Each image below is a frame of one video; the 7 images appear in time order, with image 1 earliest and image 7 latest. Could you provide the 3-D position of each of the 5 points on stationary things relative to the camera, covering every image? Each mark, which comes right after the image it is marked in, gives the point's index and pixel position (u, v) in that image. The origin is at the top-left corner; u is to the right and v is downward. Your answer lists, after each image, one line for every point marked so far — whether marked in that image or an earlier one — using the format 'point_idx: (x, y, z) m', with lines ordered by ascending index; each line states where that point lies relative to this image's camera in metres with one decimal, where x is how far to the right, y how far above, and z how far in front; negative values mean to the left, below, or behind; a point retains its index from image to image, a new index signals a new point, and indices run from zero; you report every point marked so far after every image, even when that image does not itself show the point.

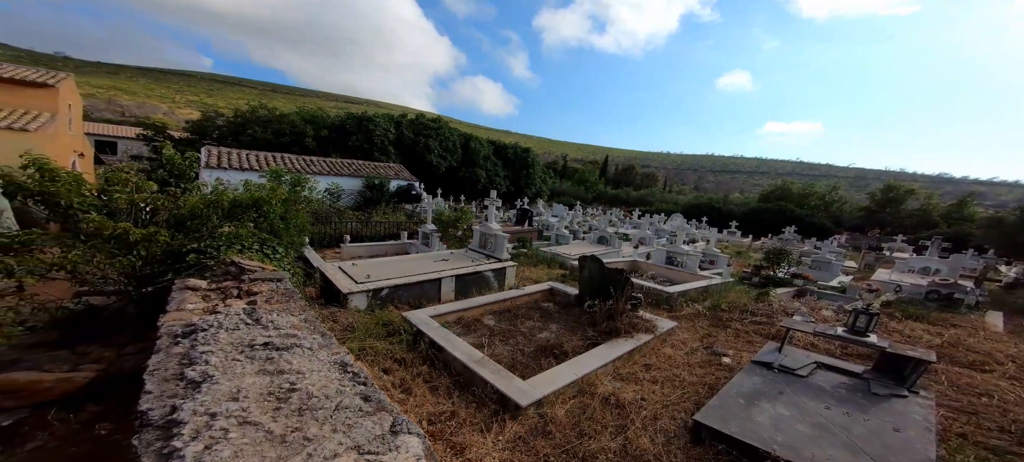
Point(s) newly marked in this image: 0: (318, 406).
0: (-0.6, -0.5, +1.1) m
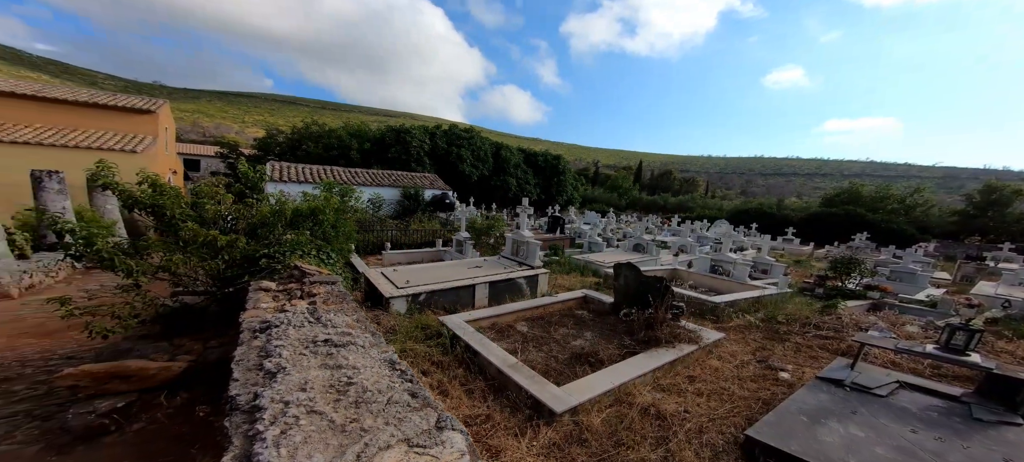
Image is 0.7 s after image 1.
0: (-0.5, -0.6, +1.2) m
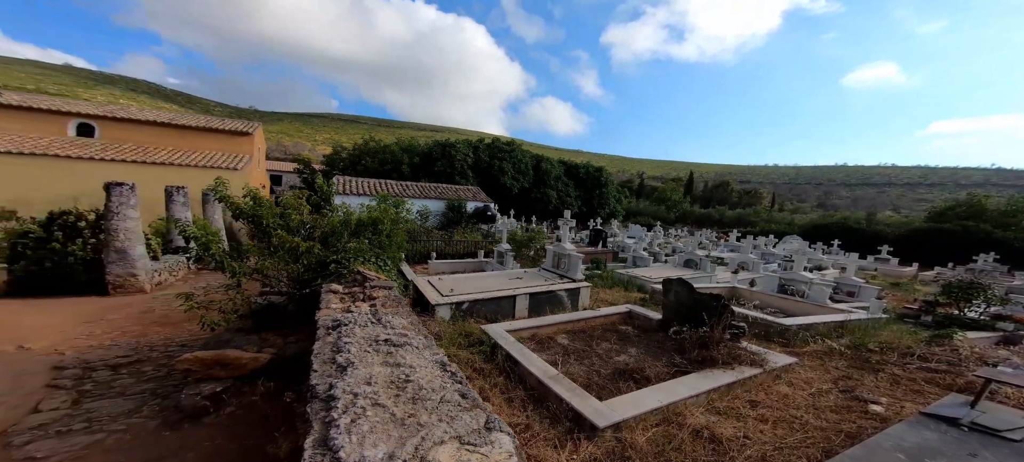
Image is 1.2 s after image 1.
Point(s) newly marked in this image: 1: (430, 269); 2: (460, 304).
0: (-0.3, -0.6, +1.3) m
1: (-1.7, -0.8, +7.4) m
2: (-0.6, -0.9, +4.2) m
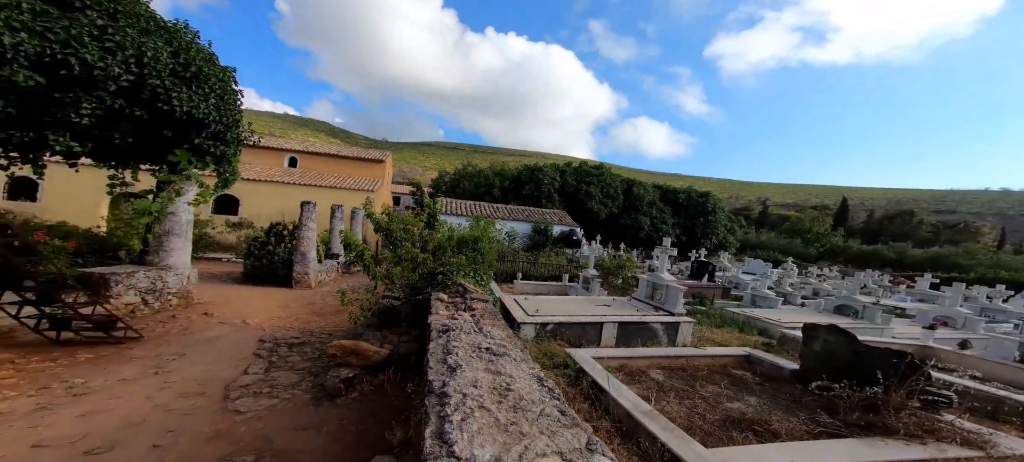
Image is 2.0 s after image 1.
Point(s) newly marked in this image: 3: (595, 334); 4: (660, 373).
0: (0.0, -0.7, +1.3) m
1: (+0.1, -1.2, +7.6) m
2: (+0.4, -1.1, +4.2) m
3: (+1.1, -1.3, +4.4) m
4: (+1.4, -1.4, +3.4) m
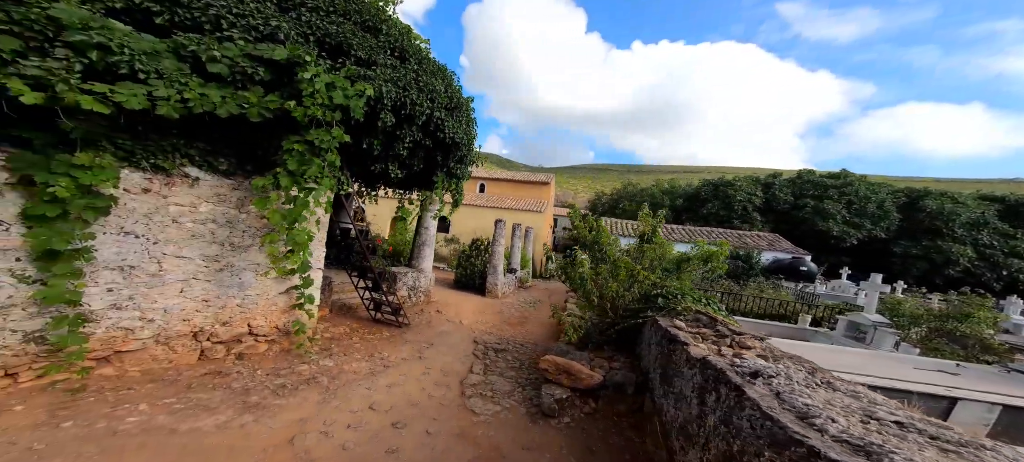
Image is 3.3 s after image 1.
0: (+1.0, -0.7, +0.7) m
1: (+3.6, -1.7, +6.4) m
2: (+2.5, -1.3, +3.2) m
3: (+3.2, -1.5, +3.1) m
4: (+3.1, -1.6, +2.0) m
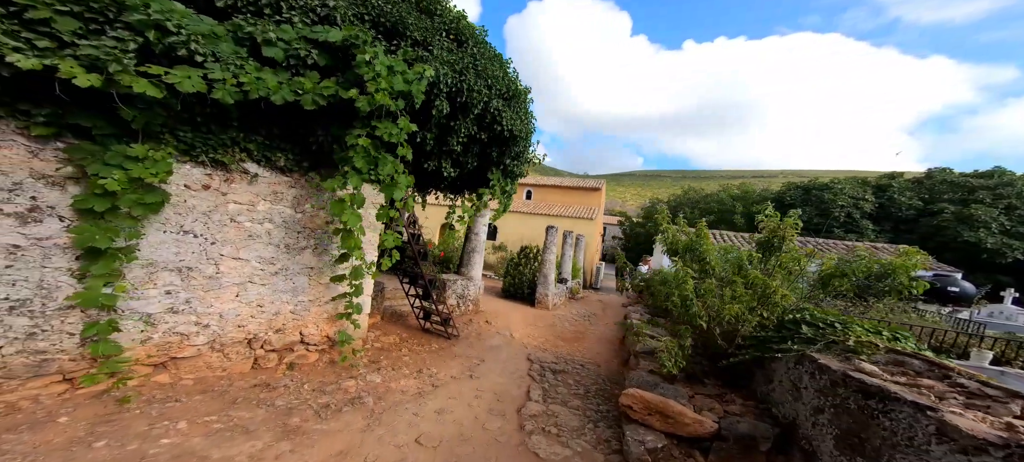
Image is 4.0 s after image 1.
0: (+1.3, -0.6, -0.1) m
1: (+4.5, -1.8, +5.2) m
2: (+3.1, -1.4, +2.1) m
3: (+3.7, -1.6, +2.0) m
4: (+3.5, -1.6, +0.9) m
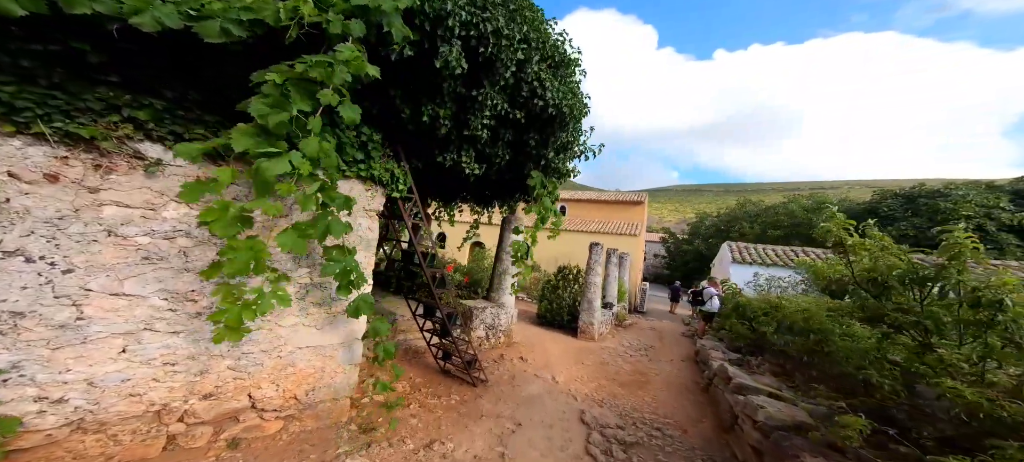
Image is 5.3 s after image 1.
0: (+1.3, -0.5, -1.6) m
1: (+5.0, -1.8, +3.2) m
2: (+3.3, -1.2, +0.4) m
3: (+3.9, -1.4, +0.1) m
4: (+3.6, -1.4, -0.9) m
